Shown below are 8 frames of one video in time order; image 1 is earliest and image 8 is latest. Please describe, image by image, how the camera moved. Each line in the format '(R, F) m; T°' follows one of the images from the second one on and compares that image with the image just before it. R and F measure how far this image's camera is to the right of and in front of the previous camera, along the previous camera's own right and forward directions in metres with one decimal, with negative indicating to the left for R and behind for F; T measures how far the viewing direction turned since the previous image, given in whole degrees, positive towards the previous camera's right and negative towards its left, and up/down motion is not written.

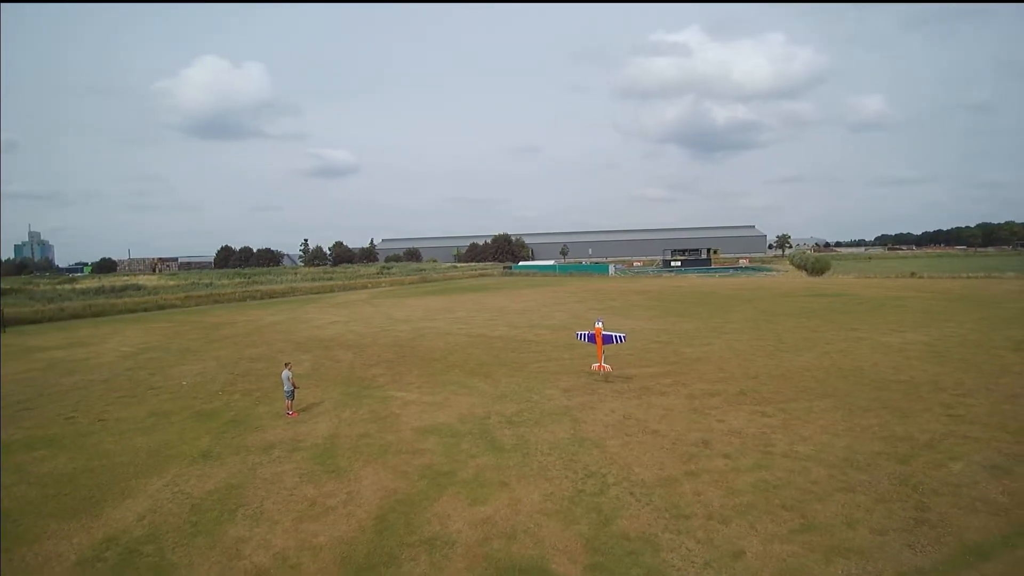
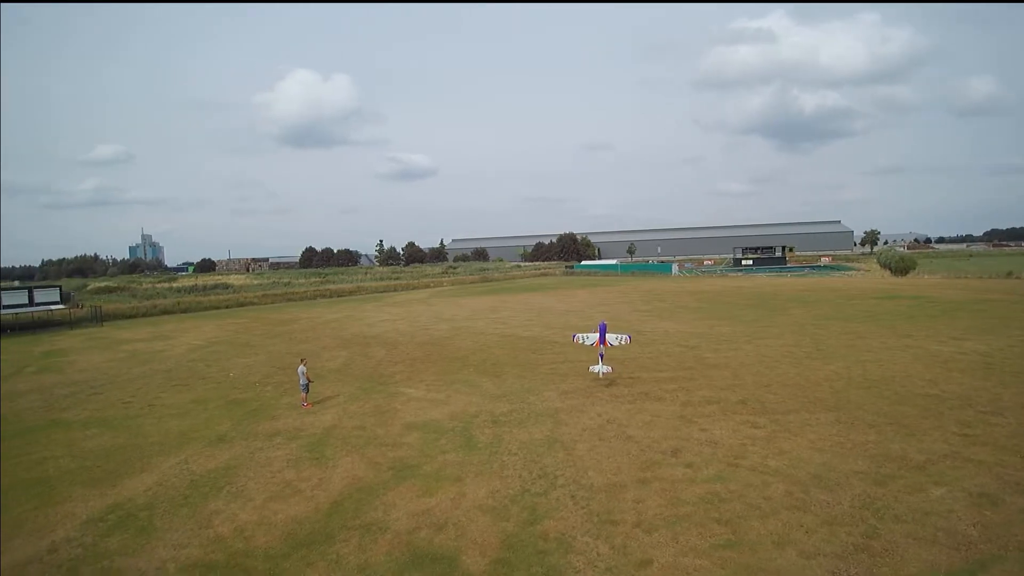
(+2.4, -0.2) m; -9°
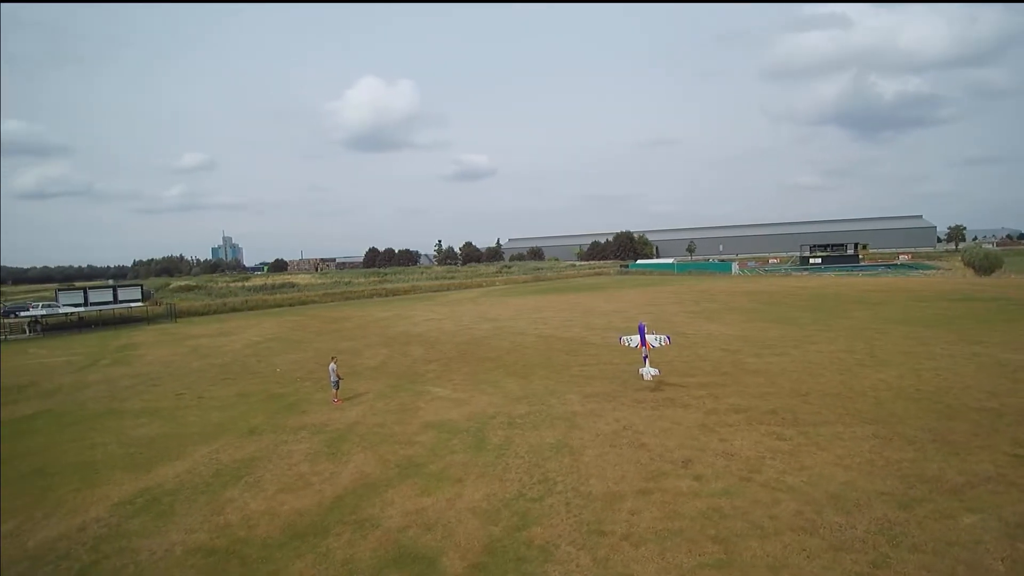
(+1.2, +0.1) m; -7°
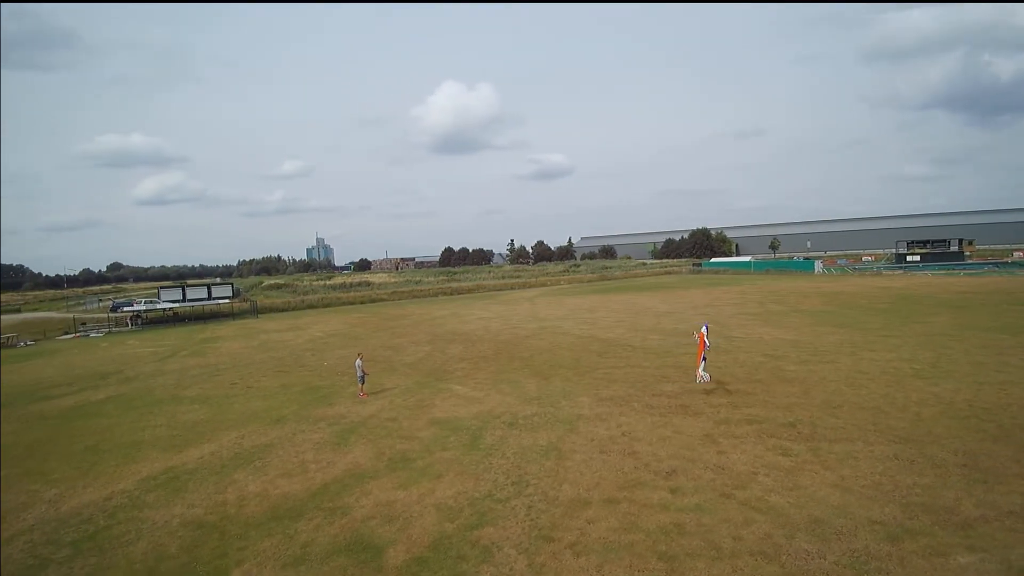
(+2.1, +0.1) m; -9°
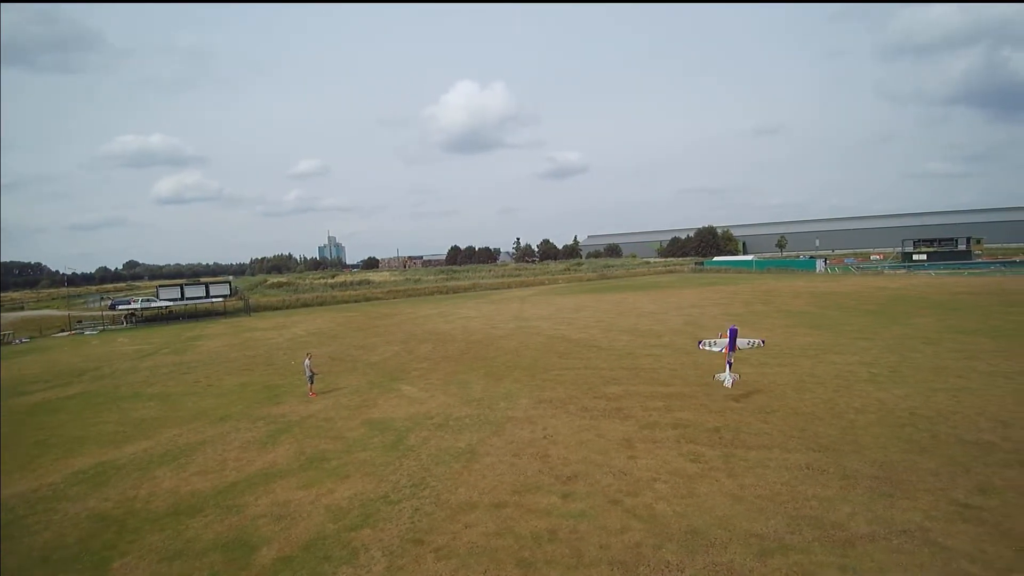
(+2.3, +0.1) m; -2°
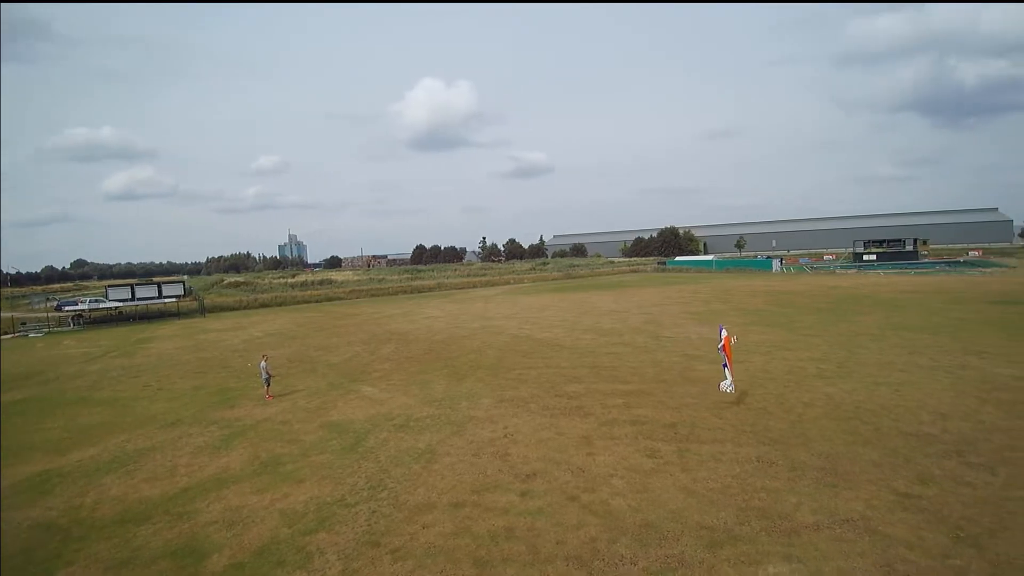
(+0.2, 0.0) m; +4°
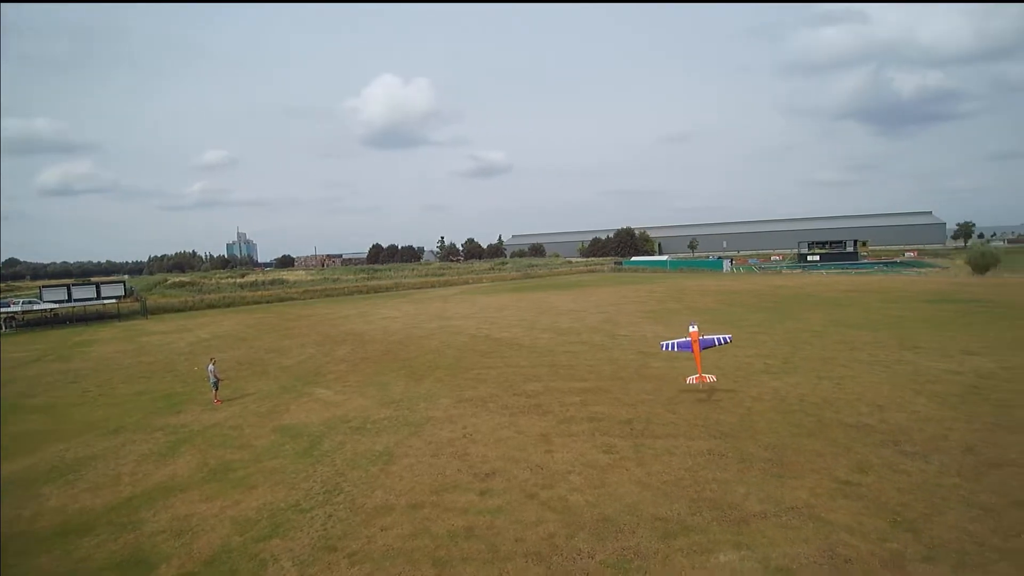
(0.0, 0.0) m; +5°
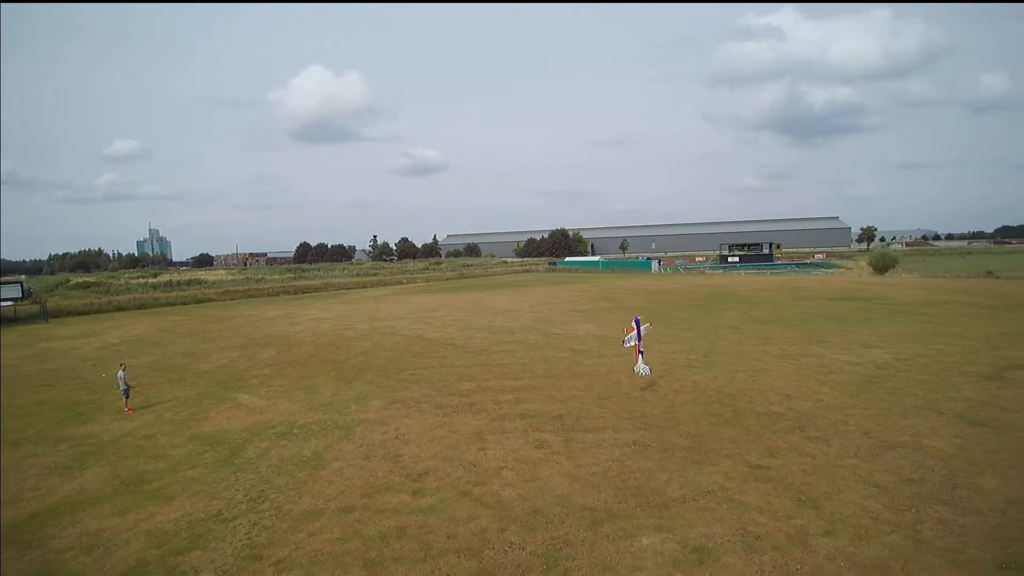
(+0.1, -0.1) m; +7°
